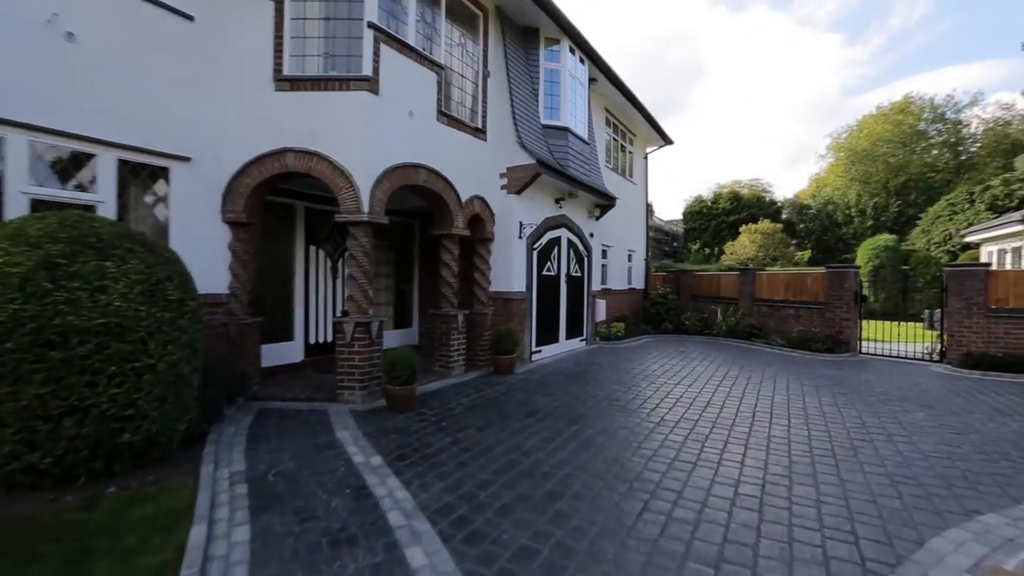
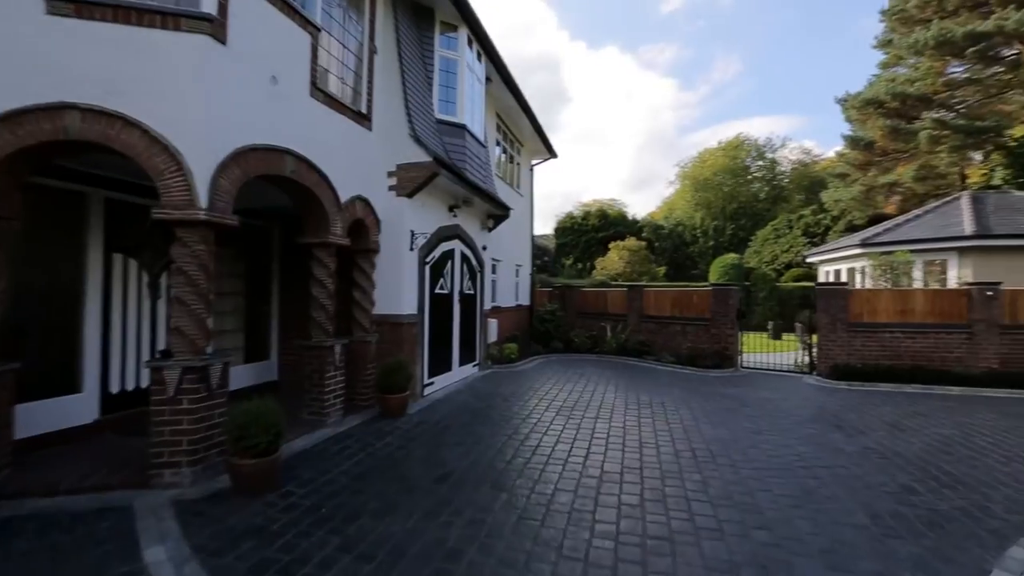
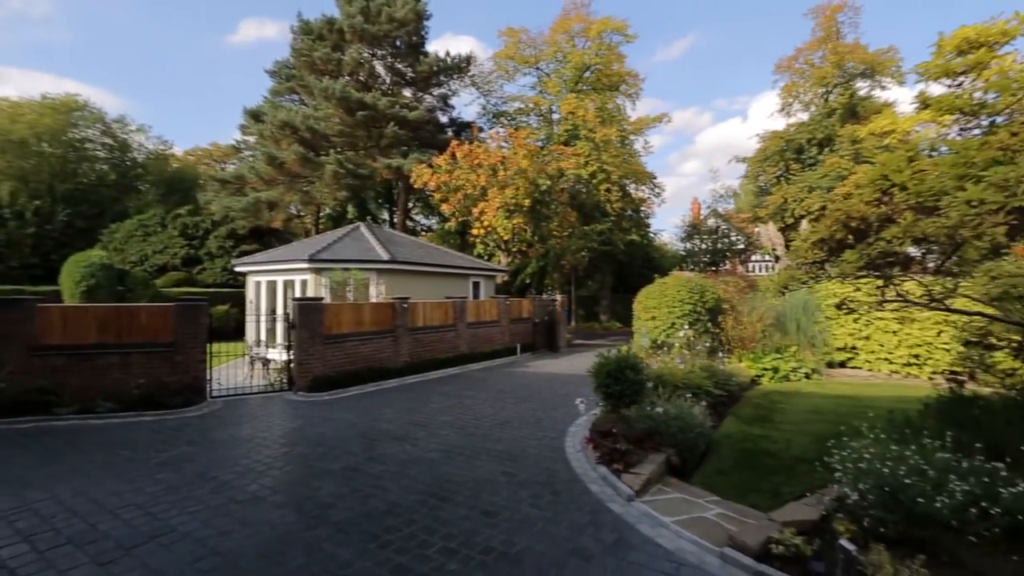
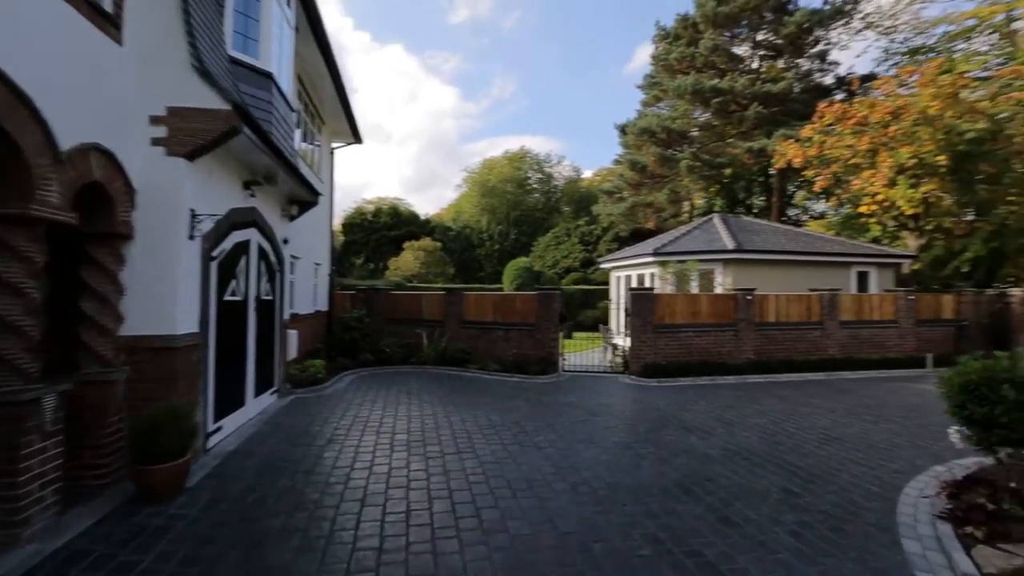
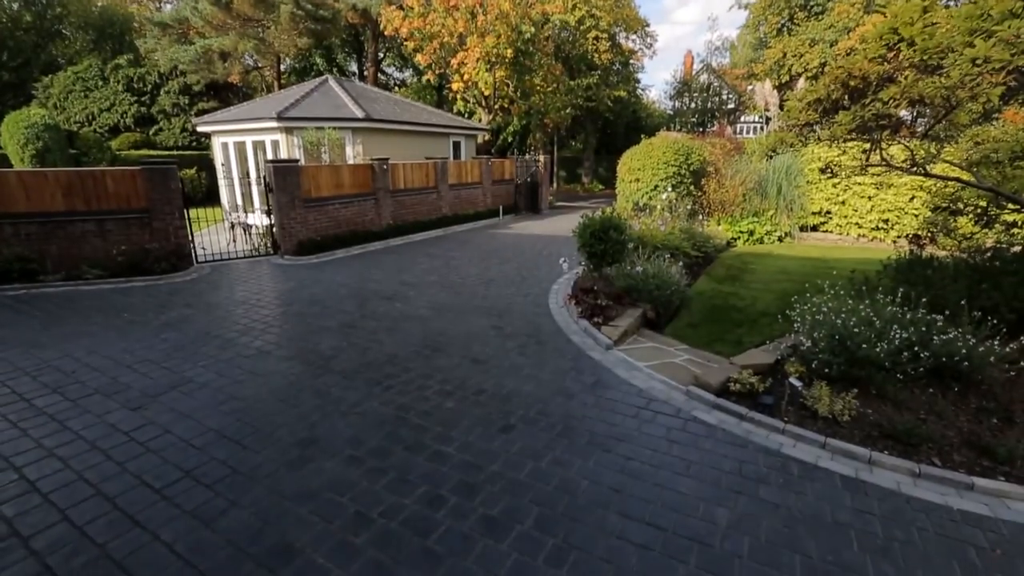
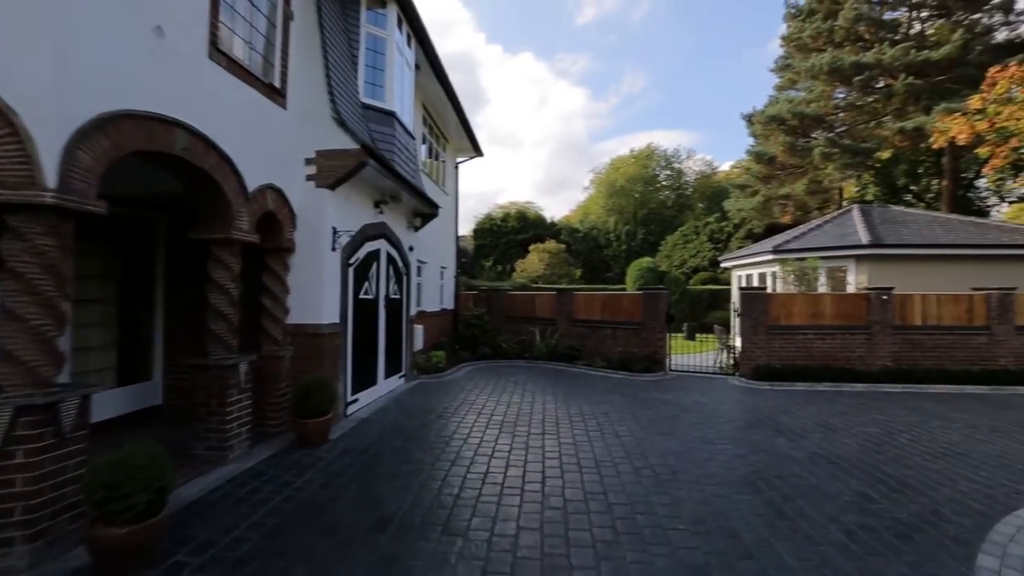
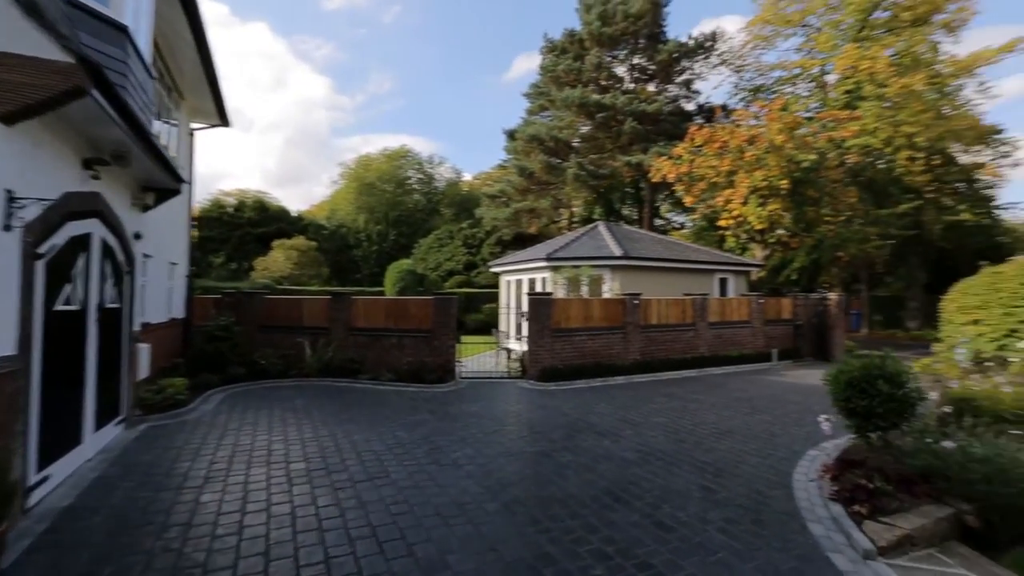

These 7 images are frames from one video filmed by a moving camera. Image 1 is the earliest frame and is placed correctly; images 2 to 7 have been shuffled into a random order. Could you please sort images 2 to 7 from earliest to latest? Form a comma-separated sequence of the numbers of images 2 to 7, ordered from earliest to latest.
2, 6, 4, 7, 3, 5
